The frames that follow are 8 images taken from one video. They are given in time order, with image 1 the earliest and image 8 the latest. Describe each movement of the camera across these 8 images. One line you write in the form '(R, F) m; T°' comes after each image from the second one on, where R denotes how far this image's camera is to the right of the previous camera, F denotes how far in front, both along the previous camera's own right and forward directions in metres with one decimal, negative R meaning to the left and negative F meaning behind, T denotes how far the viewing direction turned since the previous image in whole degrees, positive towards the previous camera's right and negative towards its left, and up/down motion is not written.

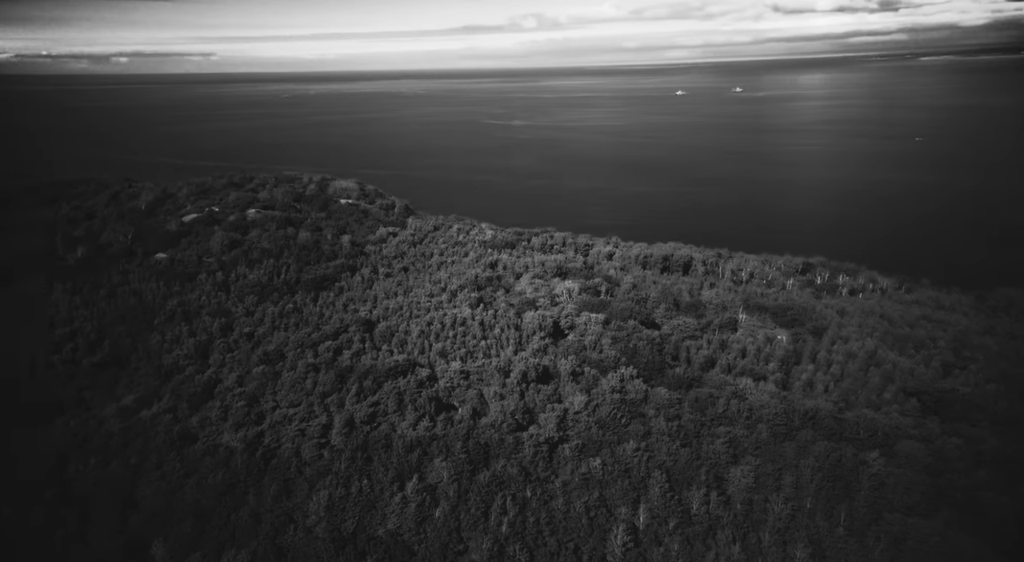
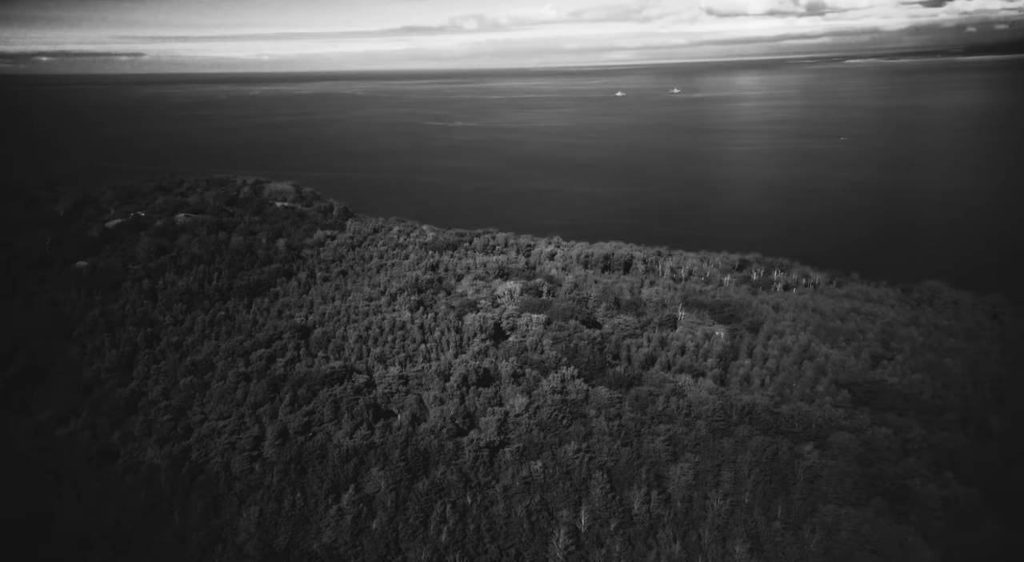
(+0.5, +0.6) m; +5°
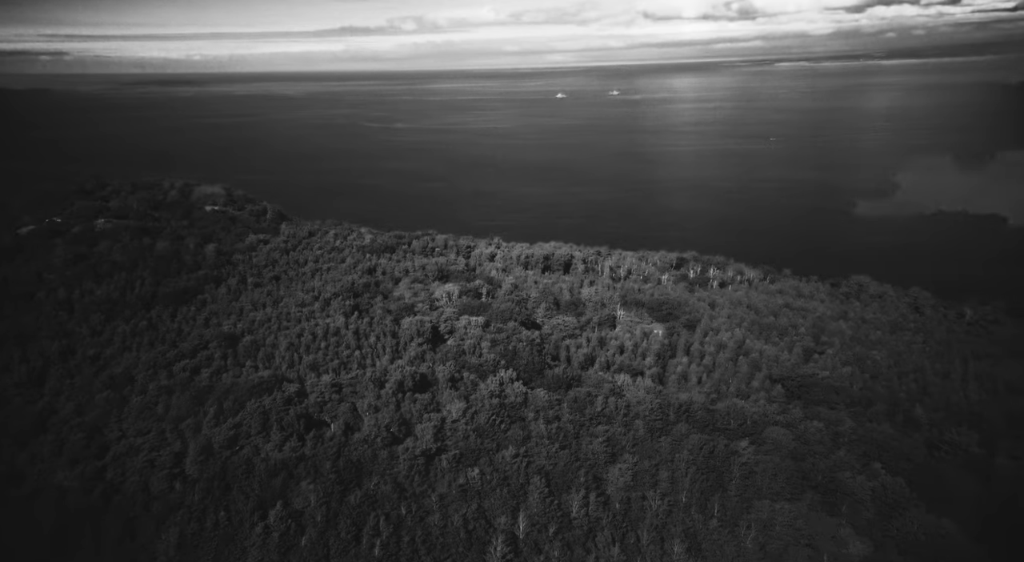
(+0.5, +0.7) m; +5°
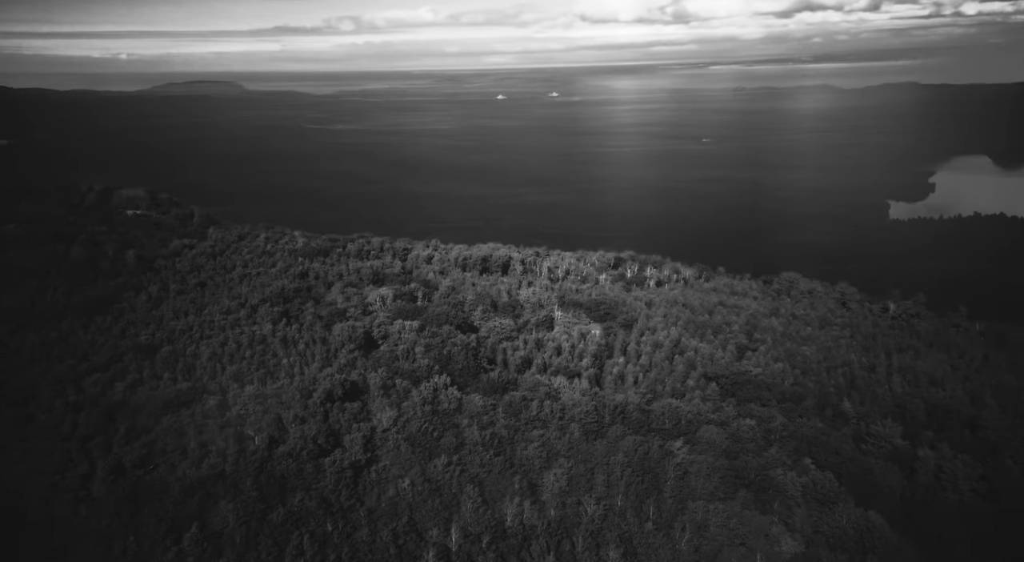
(+0.6, +0.7) m; +5°
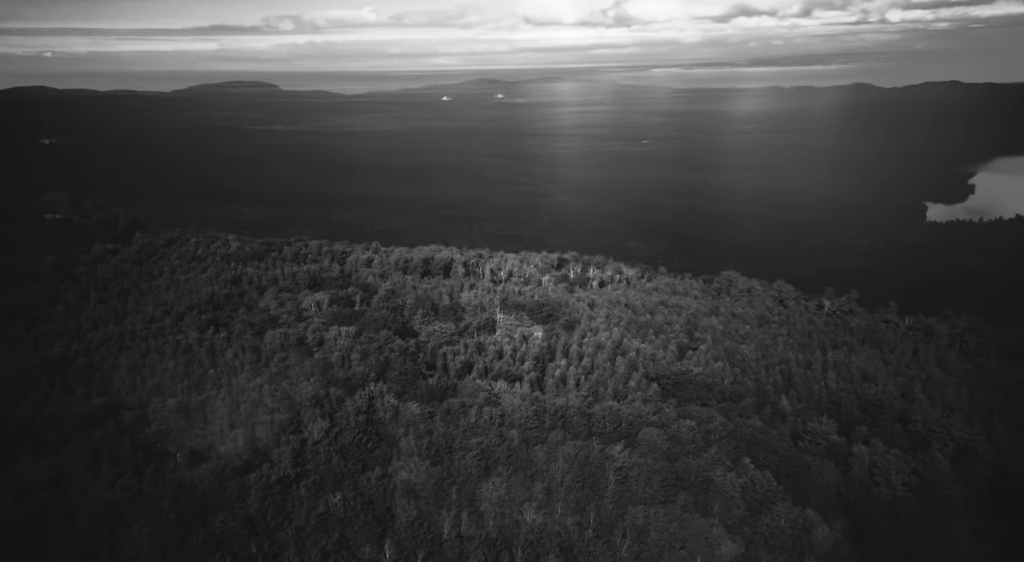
(+0.5, +0.6) m; +5°
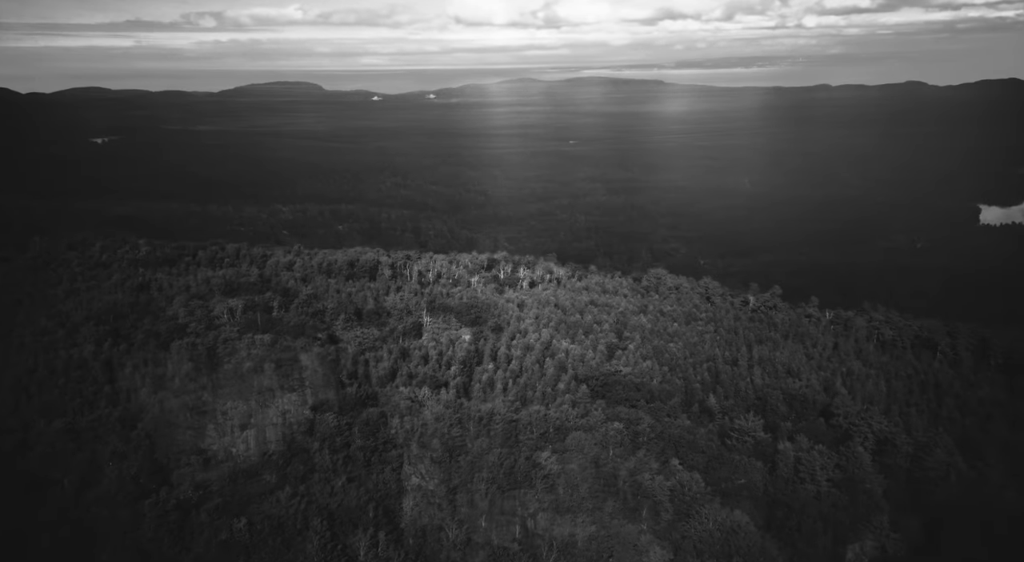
(+0.6, +0.8) m; +6°
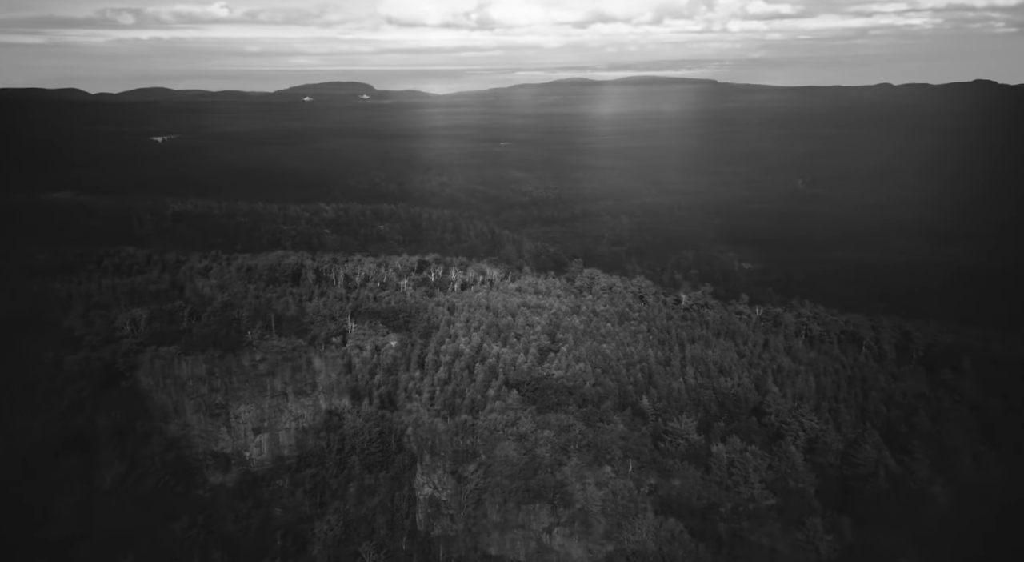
(+0.5, +0.8) m; +6°
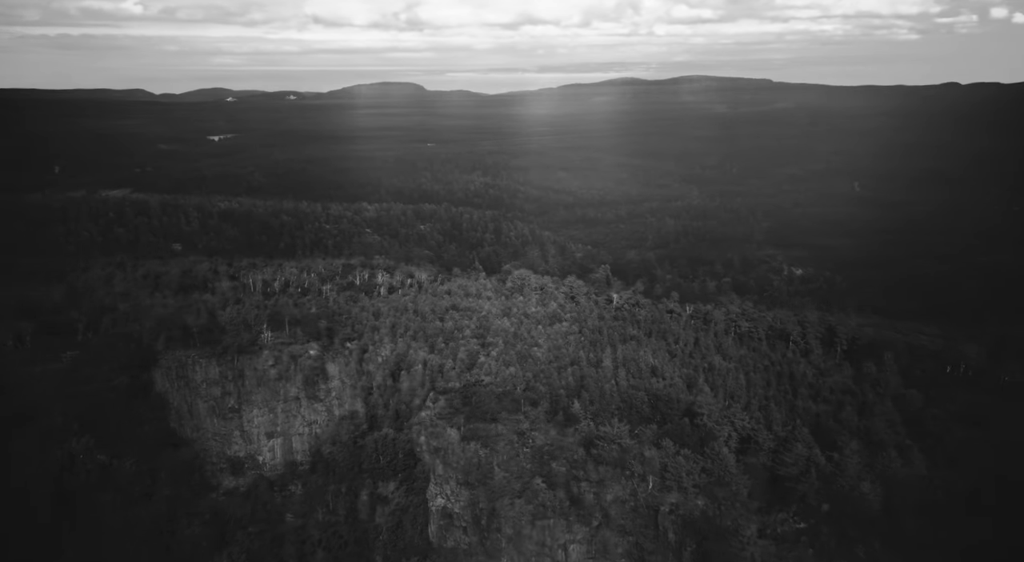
(+0.4, +0.8) m; +6°
